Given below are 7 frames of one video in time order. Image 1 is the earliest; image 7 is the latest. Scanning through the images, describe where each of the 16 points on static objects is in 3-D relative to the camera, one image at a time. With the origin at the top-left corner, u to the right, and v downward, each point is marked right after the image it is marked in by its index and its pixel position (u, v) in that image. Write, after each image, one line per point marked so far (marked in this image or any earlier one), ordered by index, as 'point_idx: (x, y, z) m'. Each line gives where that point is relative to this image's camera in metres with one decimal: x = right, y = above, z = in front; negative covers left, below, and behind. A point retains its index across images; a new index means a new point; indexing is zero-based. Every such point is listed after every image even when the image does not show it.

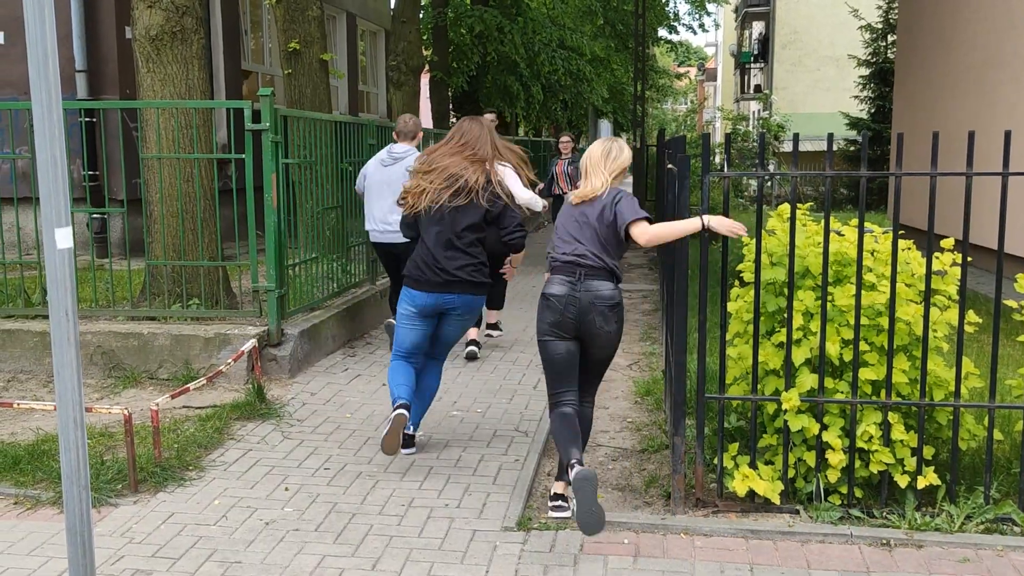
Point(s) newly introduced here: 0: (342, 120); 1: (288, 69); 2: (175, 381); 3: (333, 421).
0: (-1.3, +1.3, +7.6) m
1: (-2.1, +2.1, +9.4) m
2: (-2.0, -0.5, +5.8) m
3: (-0.9, -0.7, +5.3) m
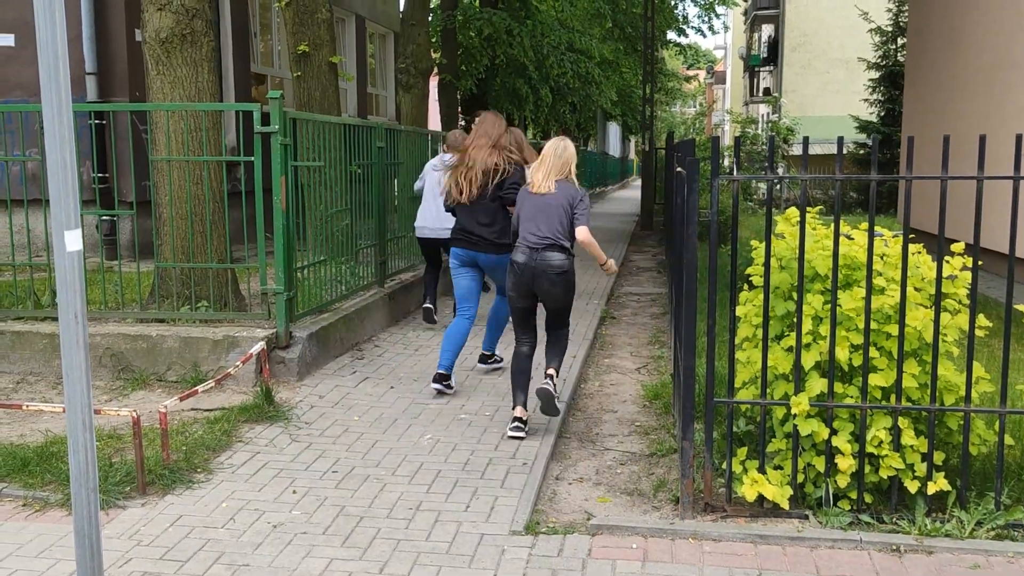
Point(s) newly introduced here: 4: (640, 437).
0: (-1.2, +1.3, +7.6) m
1: (-2.0, +2.1, +9.4) m
2: (-1.9, -0.6, +5.8) m
3: (-0.9, -0.7, +5.3) m
4: (+0.7, -0.8, +5.3) m
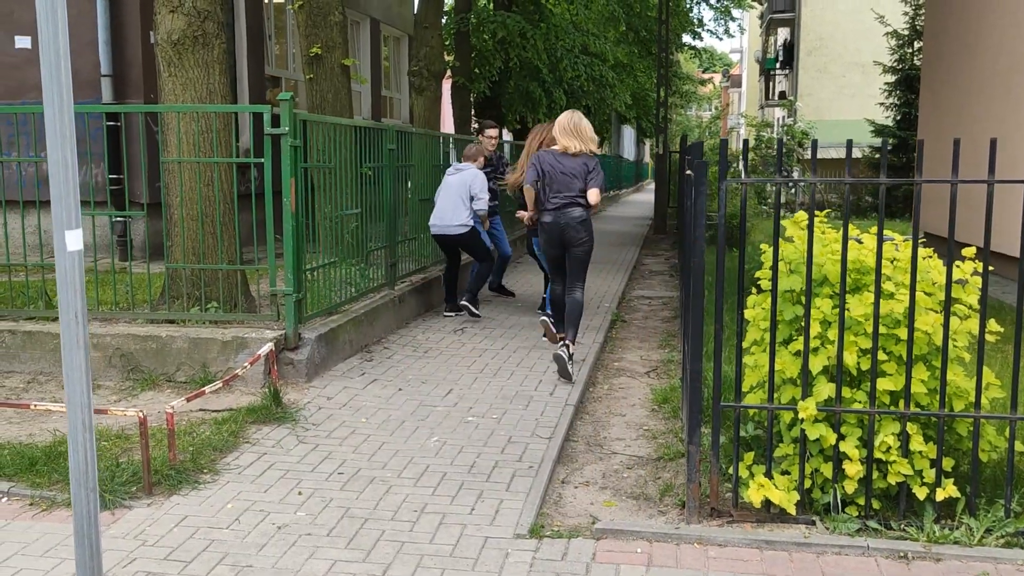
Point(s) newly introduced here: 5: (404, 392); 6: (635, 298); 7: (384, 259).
0: (-1.1, +1.3, +7.6) m
1: (-1.9, +2.0, +9.5) m
2: (-1.9, -0.6, +5.8) m
3: (-0.9, -0.7, +5.3) m
4: (+0.7, -0.8, +5.2) m
5: (-0.6, -0.6, +6.0) m
6: (+1.3, -0.1, +10.5) m
7: (-1.0, +0.2, +8.1) m
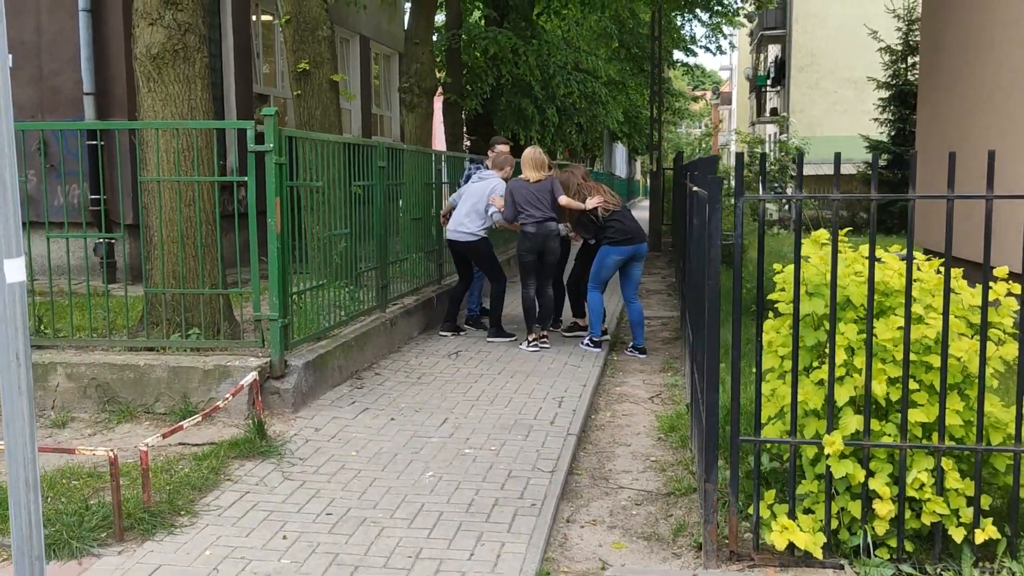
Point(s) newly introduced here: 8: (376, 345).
0: (-1.2, +1.1, +7.3) m
1: (-2.0, +1.8, +9.2) m
2: (-1.9, -0.7, +5.5) m
3: (-0.9, -0.9, +5.0) m
4: (+0.7, -0.9, +4.9) m
5: (-0.7, -0.8, +5.7) m
6: (+1.2, -0.3, +10.2) m
7: (-1.1, +0.1, +7.8) m
8: (-1.0, -0.4, +7.4) m
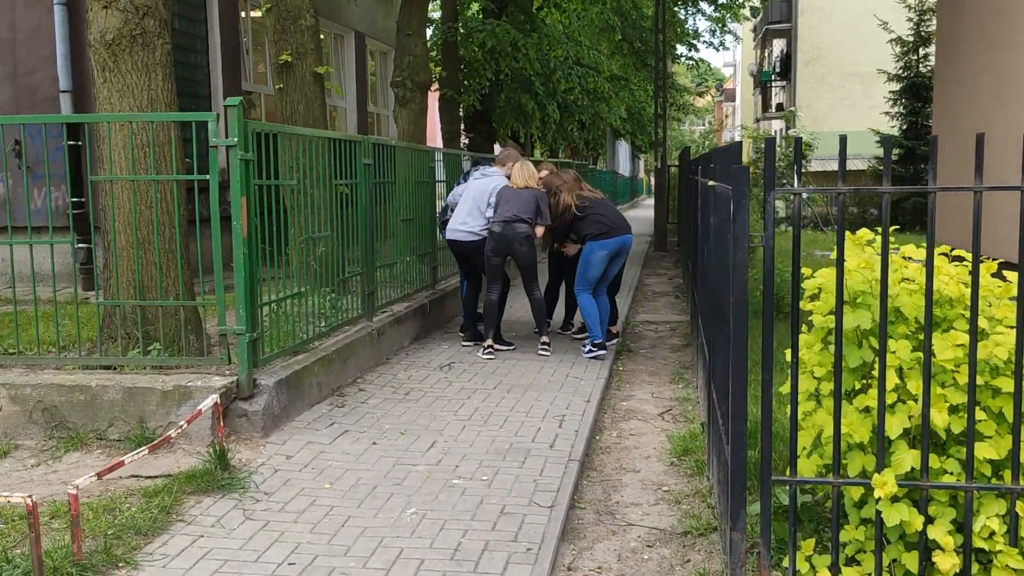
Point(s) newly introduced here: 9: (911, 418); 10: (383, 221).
0: (-1.2, +1.0, +6.8) m
1: (-2.0, +1.8, +8.6) m
2: (-1.9, -0.8, +4.9) m
3: (-0.9, -0.9, +4.4) m
4: (+0.7, -1.0, +4.4) m
5: (-0.7, -0.8, +5.1) m
6: (+1.2, -0.3, +9.6) m
7: (-1.1, 0.0, +7.3) m
8: (-1.0, -0.5, +6.8) m
9: (+1.2, -0.4, +3.1) m
10: (-1.0, +0.5, +7.9) m
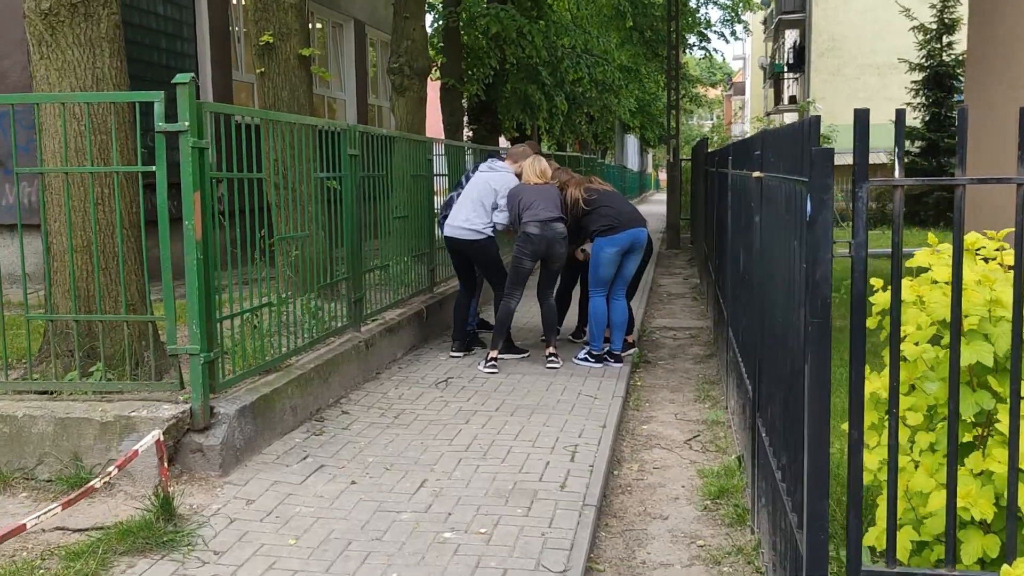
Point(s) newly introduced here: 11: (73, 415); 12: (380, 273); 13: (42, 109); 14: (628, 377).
0: (-1.2, +1.0, +6.0) m
1: (-2.0, +1.7, +7.8) m
2: (-1.9, -0.8, +4.2) m
3: (-0.9, -1.0, +3.6) m
4: (+0.7, -1.0, +3.6) m
5: (-0.7, -0.9, +4.3) m
6: (+1.3, -0.4, +8.8) m
7: (-1.1, 0.0, +6.5) m
8: (-1.0, -0.5, +6.0) m
9: (+1.2, -0.5, +2.3) m
10: (-1.0, +0.5, +7.2) m
11: (-1.9, -0.5, +4.2) m
12: (-1.0, +0.1, +7.2) m
13: (-2.1, +0.8, +4.6) m
14: (+0.8, -0.6, +6.6) m
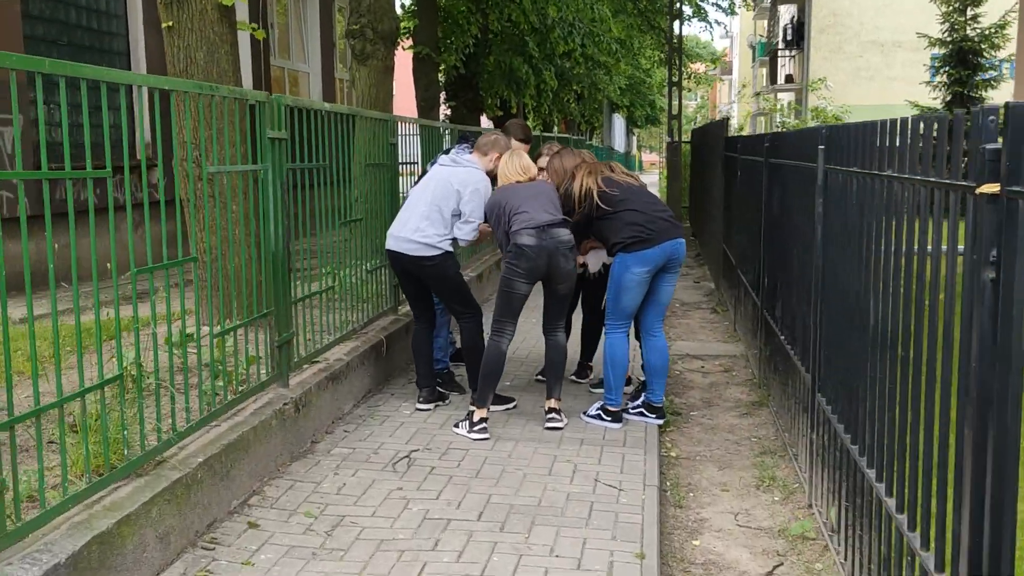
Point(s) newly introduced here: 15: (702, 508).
0: (-1.2, +0.8, +4.1) m
1: (-2.1, +1.6, +5.9) m
2: (-1.9, -1.0, +2.3) m
3: (-0.9, -1.2, +1.8) m
4: (+0.7, -1.2, +1.8) m
5: (-0.7, -1.1, +2.5) m
6: (+1.2, -0.5, +7.0) m
7: (-1.1, -0.2, +4.6) m
8: (-1.0, -0.7, +4.2) m
9: (+1.3, -0.7, +0.5) m
10: (-1.1, +0.3, +5.3) m
11: (-1.9, -0.7, +2.4) m
12: (-1.0, 0.0, +5.4) m
13: (-2.2, +0.6, +2.7) m
14: (+0.7, -0.8, +4.8) m
15: (+0.8, -0.9, +4.2) m
